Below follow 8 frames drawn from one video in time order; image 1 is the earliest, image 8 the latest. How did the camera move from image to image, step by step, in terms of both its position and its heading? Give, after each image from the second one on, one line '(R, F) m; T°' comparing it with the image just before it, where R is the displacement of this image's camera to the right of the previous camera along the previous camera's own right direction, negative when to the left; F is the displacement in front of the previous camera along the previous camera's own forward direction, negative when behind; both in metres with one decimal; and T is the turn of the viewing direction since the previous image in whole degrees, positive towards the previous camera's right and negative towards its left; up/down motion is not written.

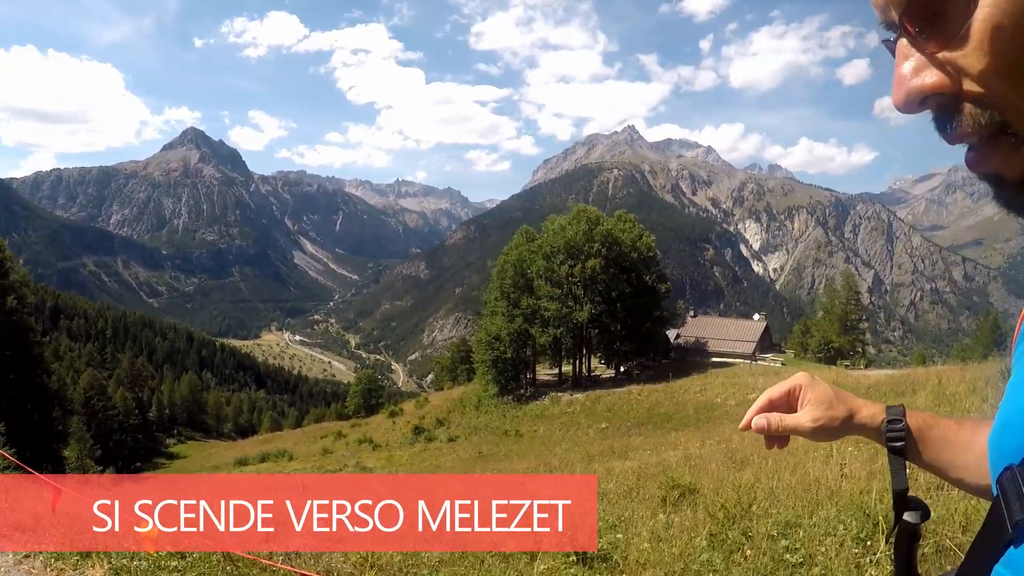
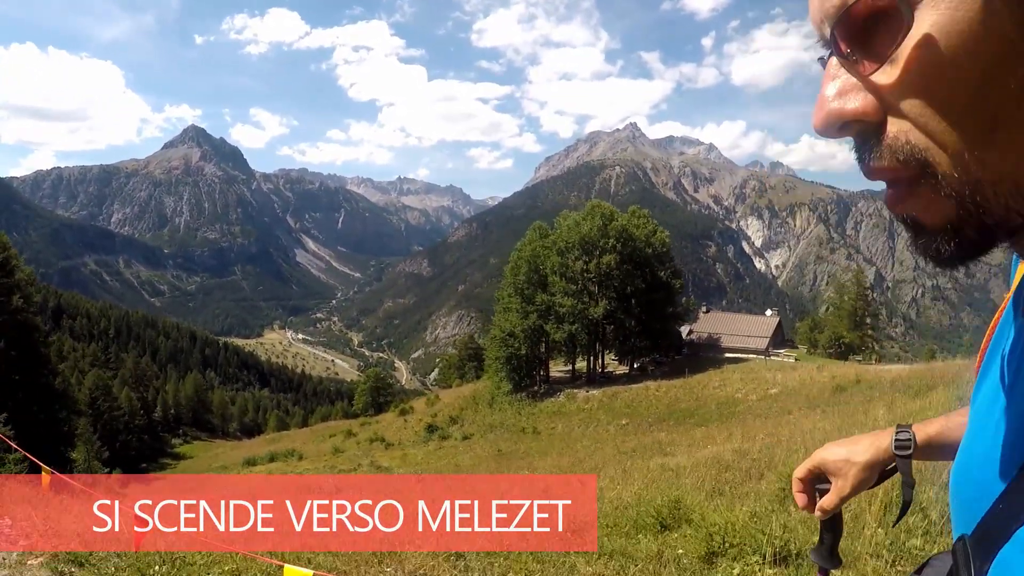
(-2.2, +0.2) m; +1°
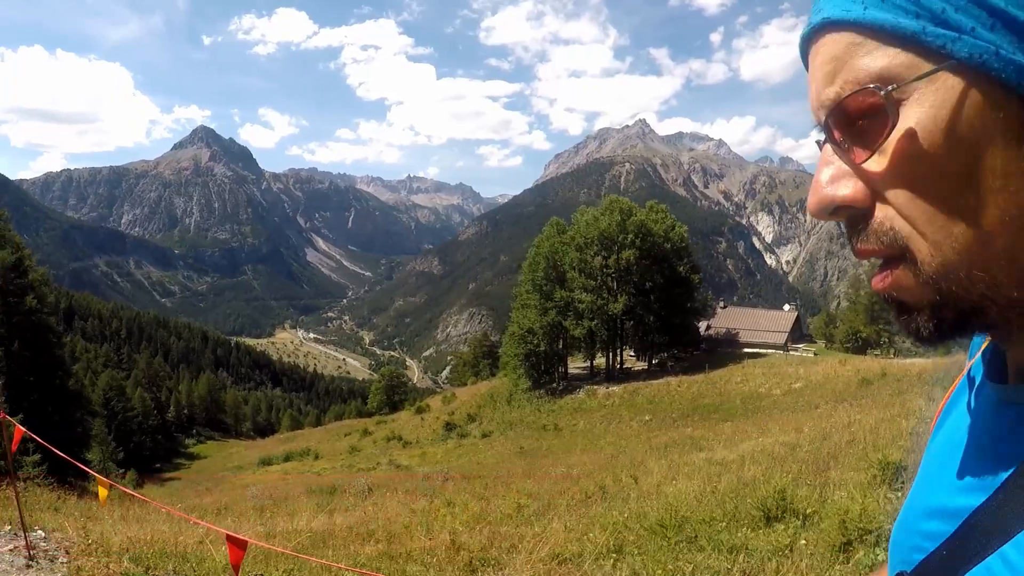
(-1.6, -0.1) m; 0°
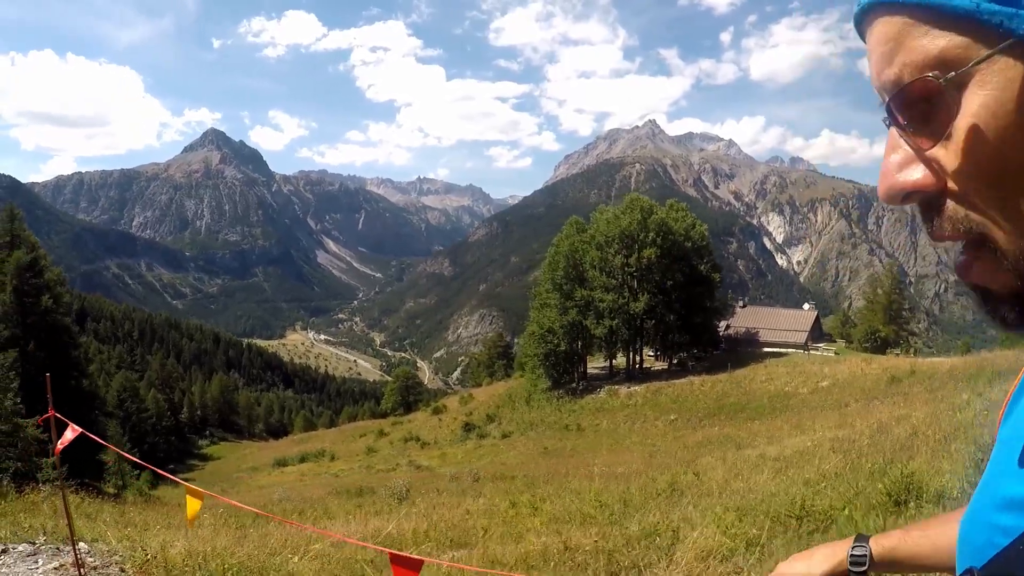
(-1.9, +0.2) m; 0°
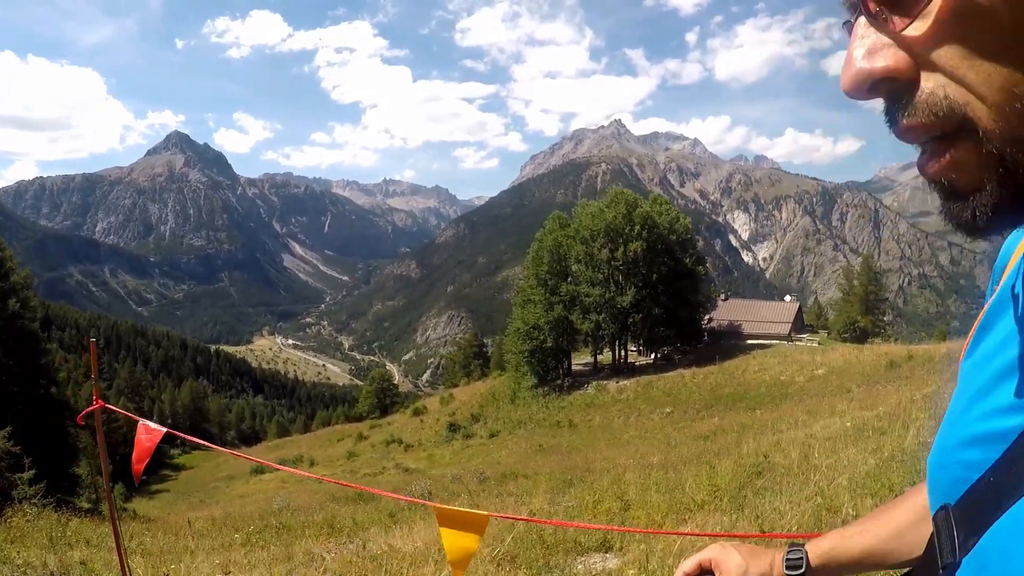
(-2.7, +2.0) m; +4°
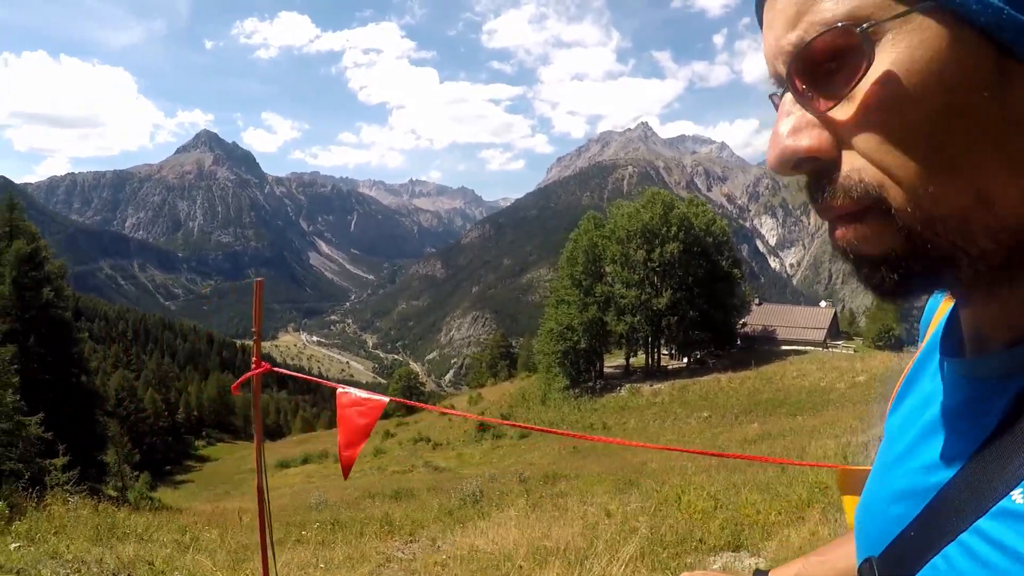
(-1.7, 0.0) m; -2°
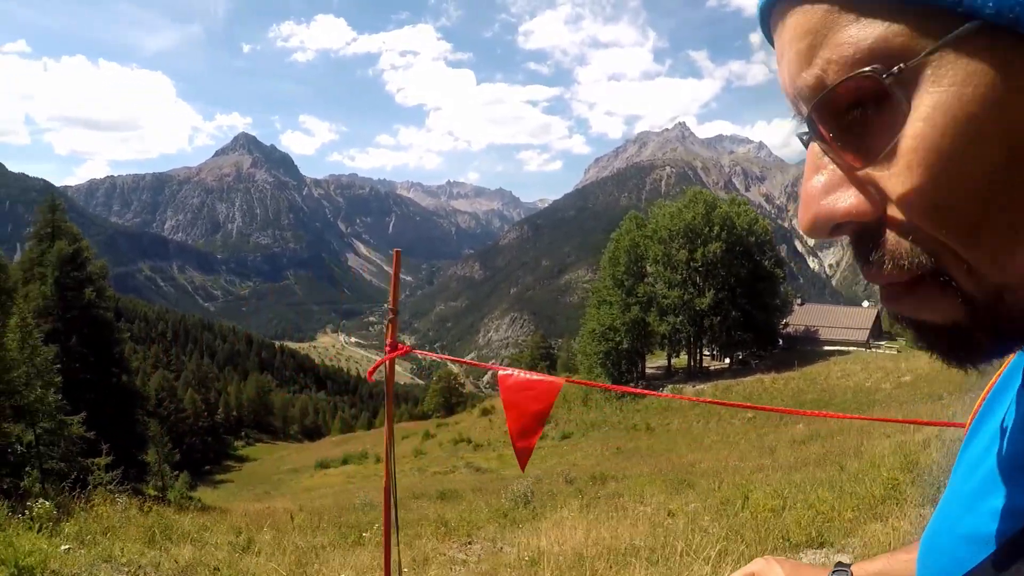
(-0.9, -0.4) m; -3°
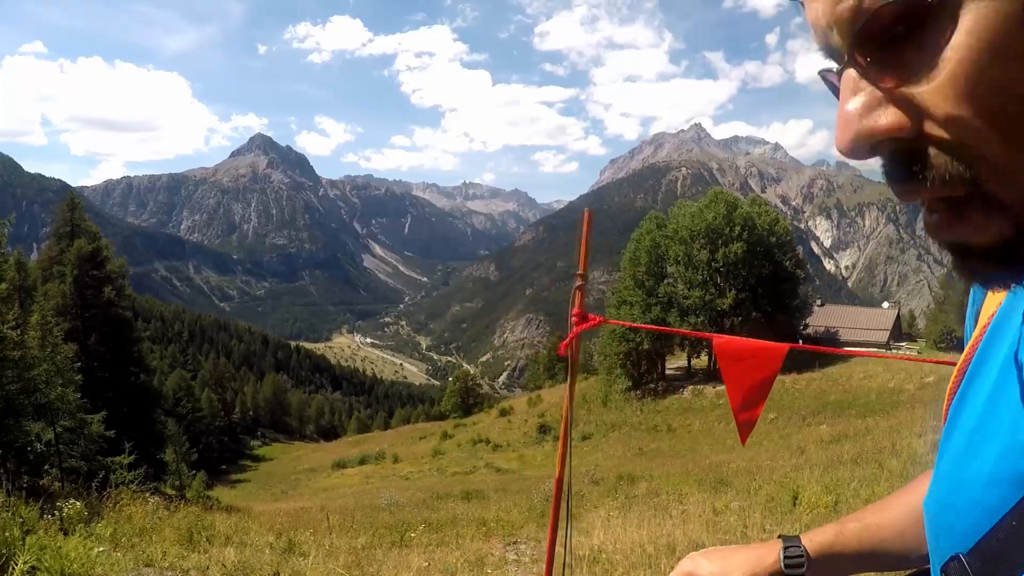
(-1.0, 0.0) m; -1°
